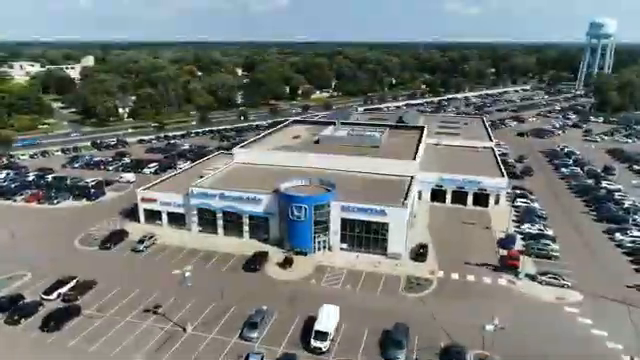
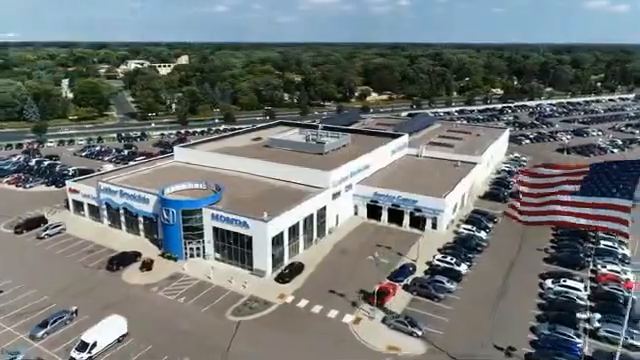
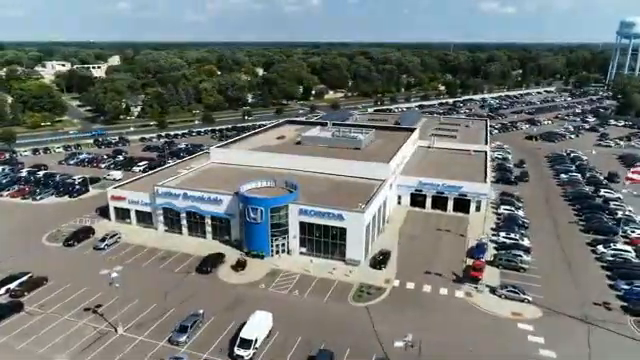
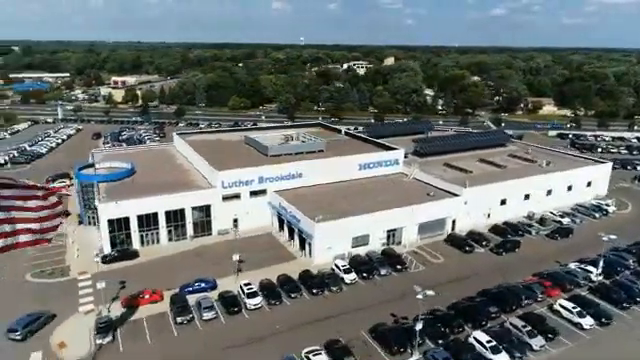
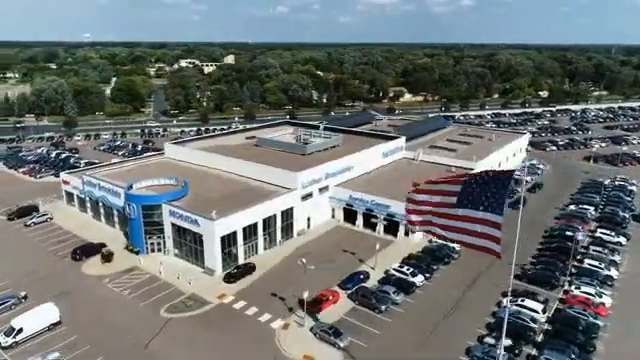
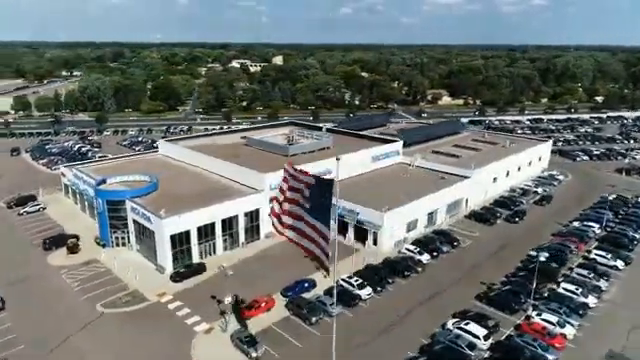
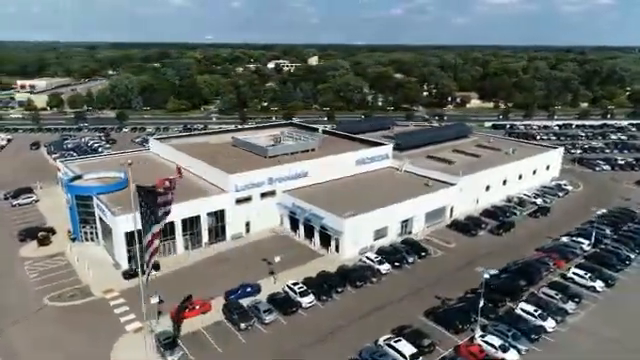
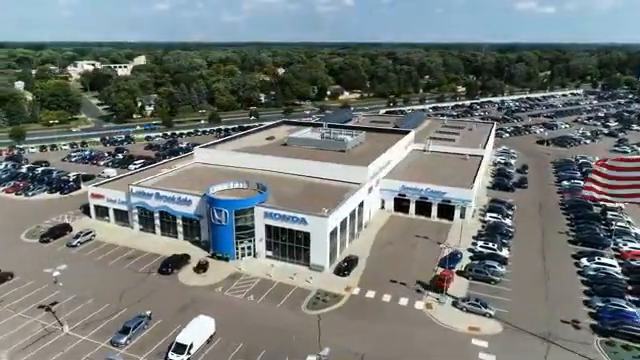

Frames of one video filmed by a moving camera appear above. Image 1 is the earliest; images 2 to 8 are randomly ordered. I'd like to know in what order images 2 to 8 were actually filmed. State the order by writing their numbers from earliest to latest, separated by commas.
3, 8, 2, 5, 6, 7, 4
